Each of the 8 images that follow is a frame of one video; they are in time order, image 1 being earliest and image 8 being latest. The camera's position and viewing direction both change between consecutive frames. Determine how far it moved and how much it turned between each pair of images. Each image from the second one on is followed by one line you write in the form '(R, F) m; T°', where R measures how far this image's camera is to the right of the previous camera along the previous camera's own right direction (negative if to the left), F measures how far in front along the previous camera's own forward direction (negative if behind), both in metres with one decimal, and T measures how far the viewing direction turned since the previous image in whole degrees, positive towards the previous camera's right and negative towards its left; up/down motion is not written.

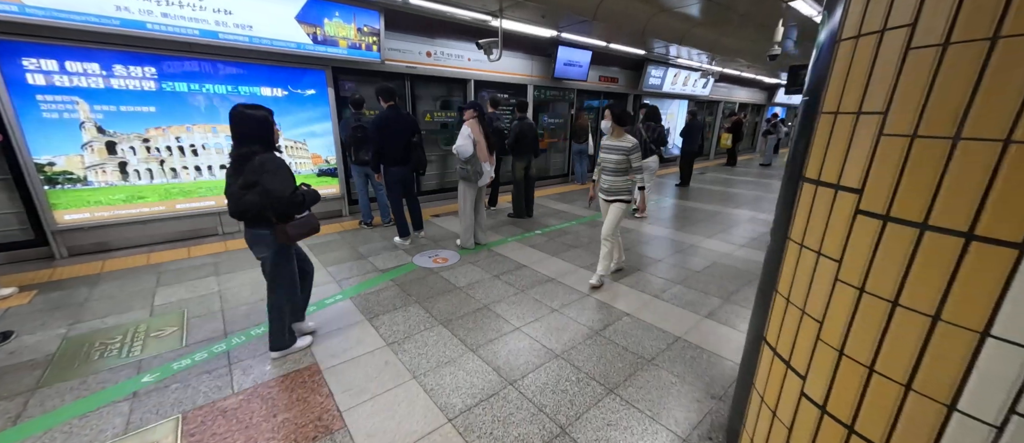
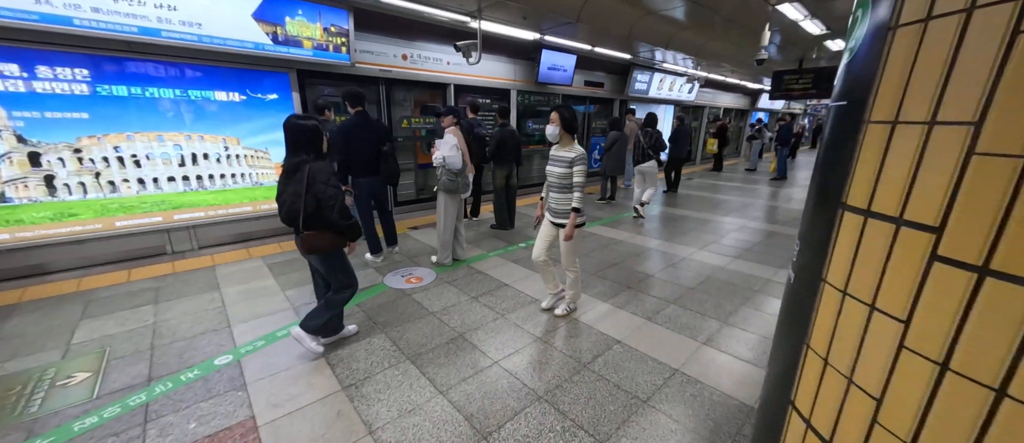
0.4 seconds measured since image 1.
(+0.1, +0.3) m; +2°
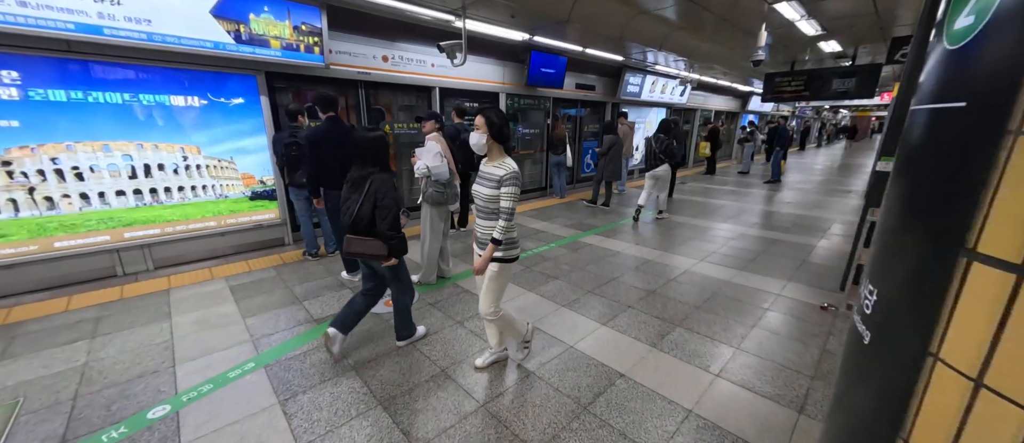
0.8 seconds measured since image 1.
(0.0, +0.3) m; +1°
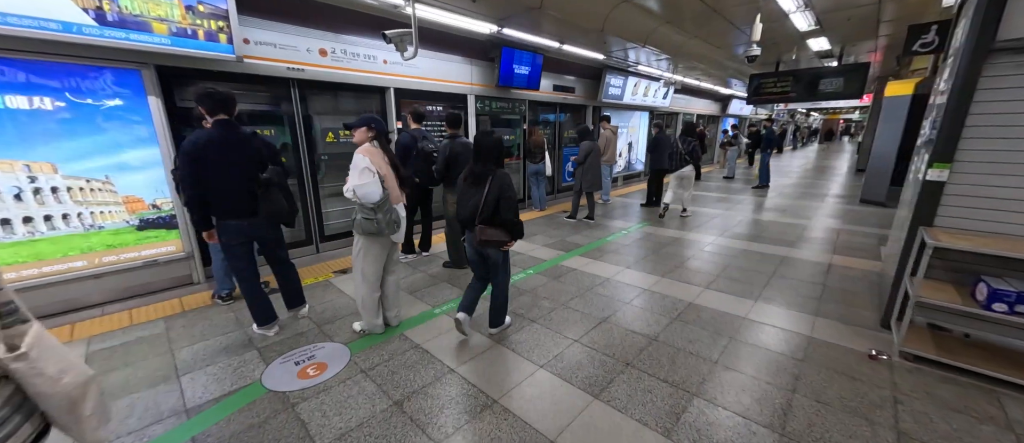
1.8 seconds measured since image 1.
(+0.2, +0.8) m; +3°
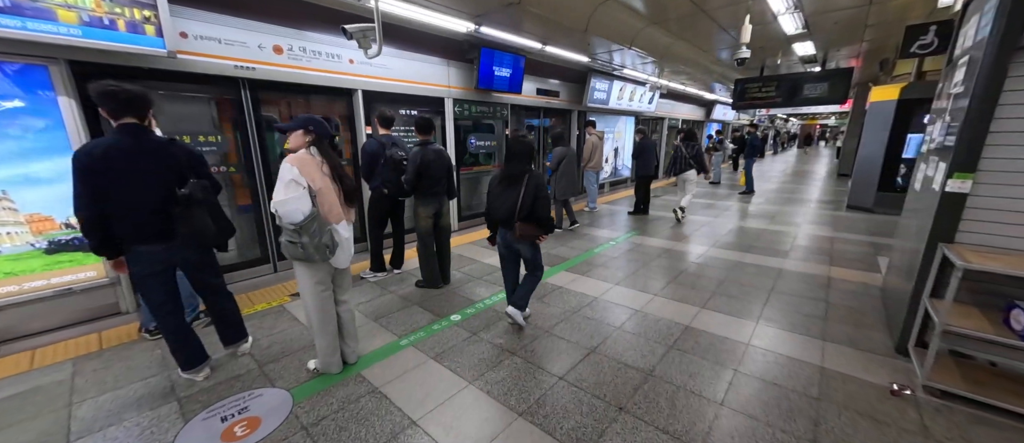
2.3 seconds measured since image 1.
(+0.1, +0.4) m; +2°
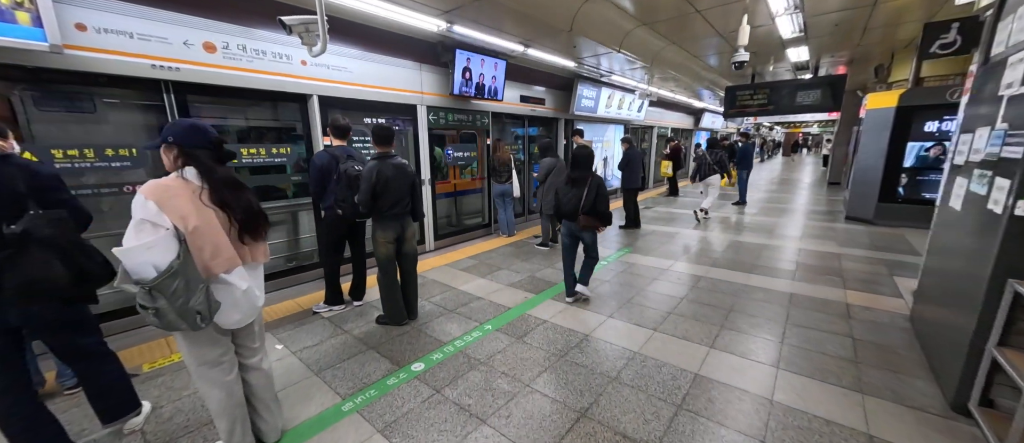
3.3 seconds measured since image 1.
(+0.1, +0.5) m; +2°
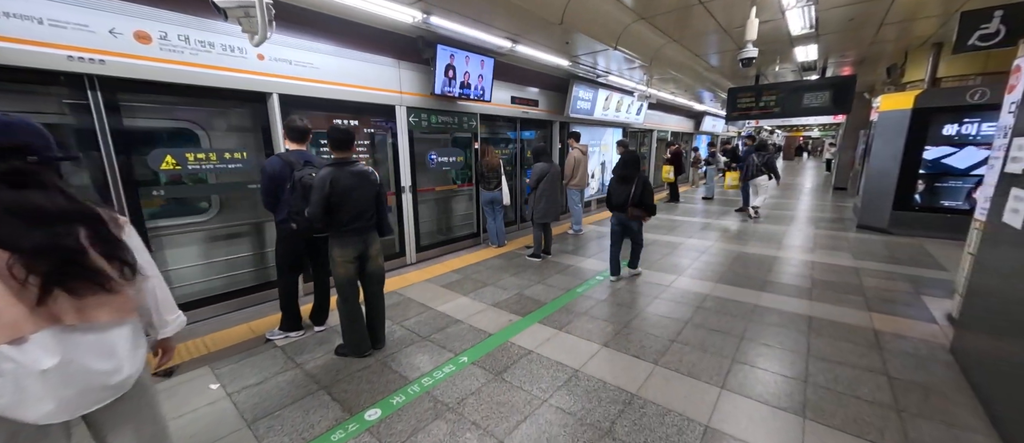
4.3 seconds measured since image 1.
(+0.2, +0.4) m; 0°
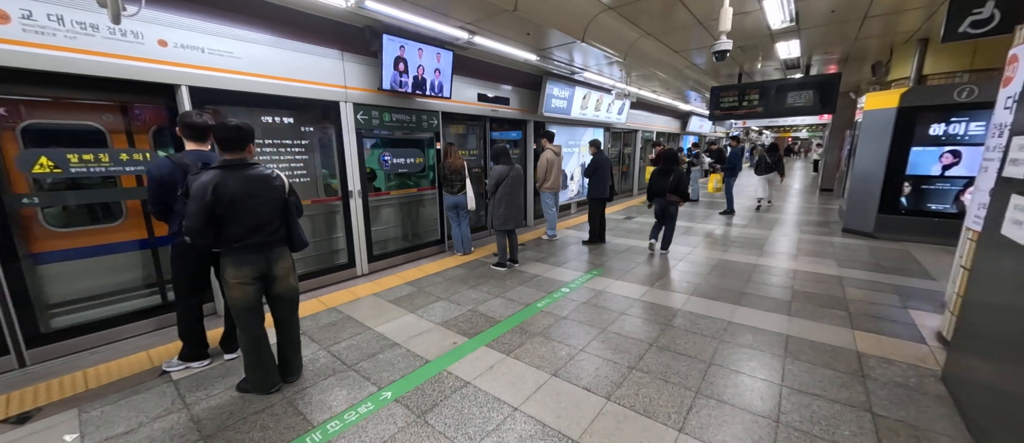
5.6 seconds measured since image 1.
(+0.4, +0.4) m; +1°
